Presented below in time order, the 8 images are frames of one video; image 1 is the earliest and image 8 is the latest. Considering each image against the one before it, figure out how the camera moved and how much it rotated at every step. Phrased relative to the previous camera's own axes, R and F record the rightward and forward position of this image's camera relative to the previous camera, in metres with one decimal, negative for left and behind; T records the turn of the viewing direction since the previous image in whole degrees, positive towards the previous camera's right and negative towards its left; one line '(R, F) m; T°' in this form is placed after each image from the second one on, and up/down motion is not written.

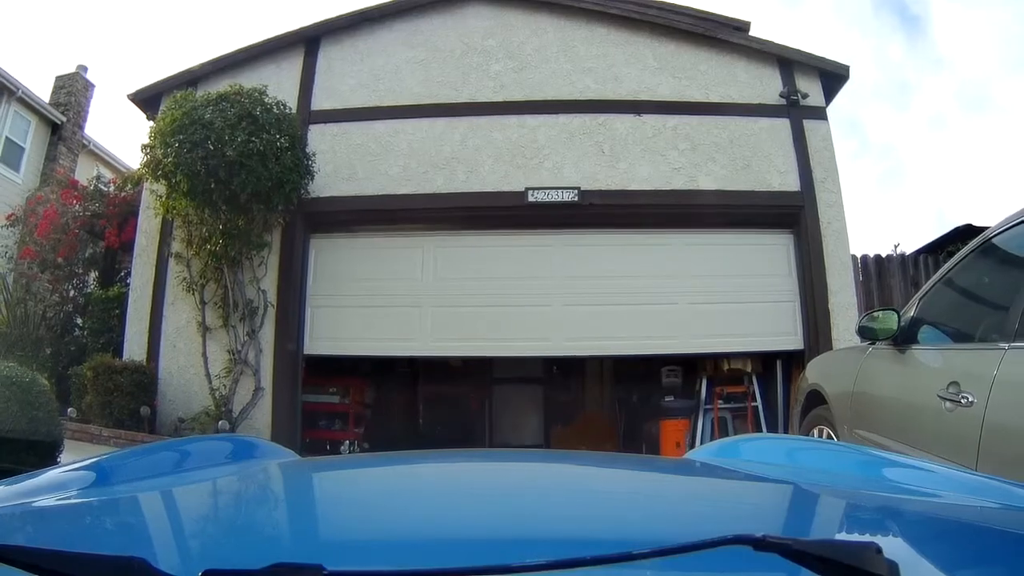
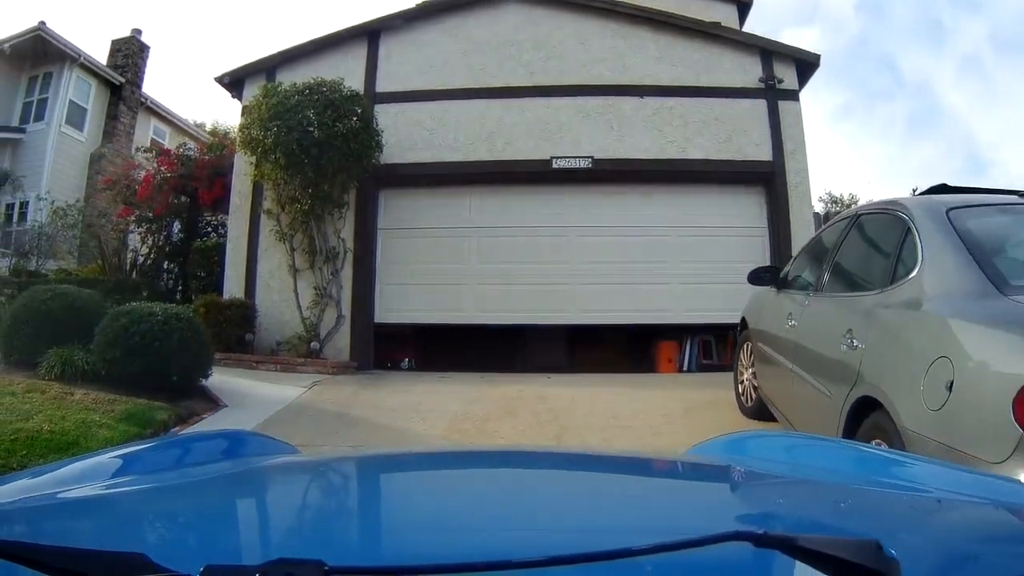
(-0.1, -1.5) m; -1°
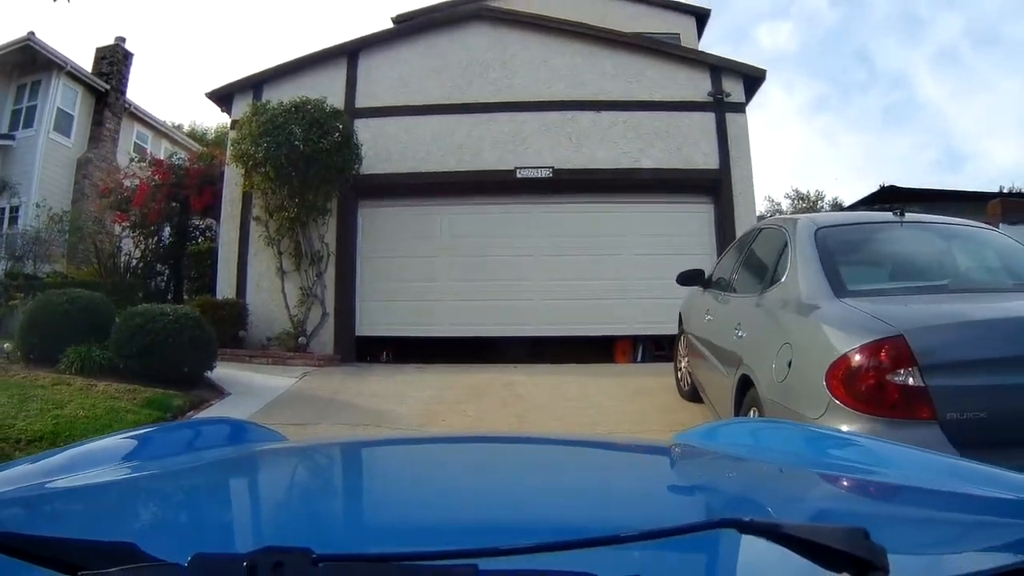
(+0.2, -0.7) m; +1°
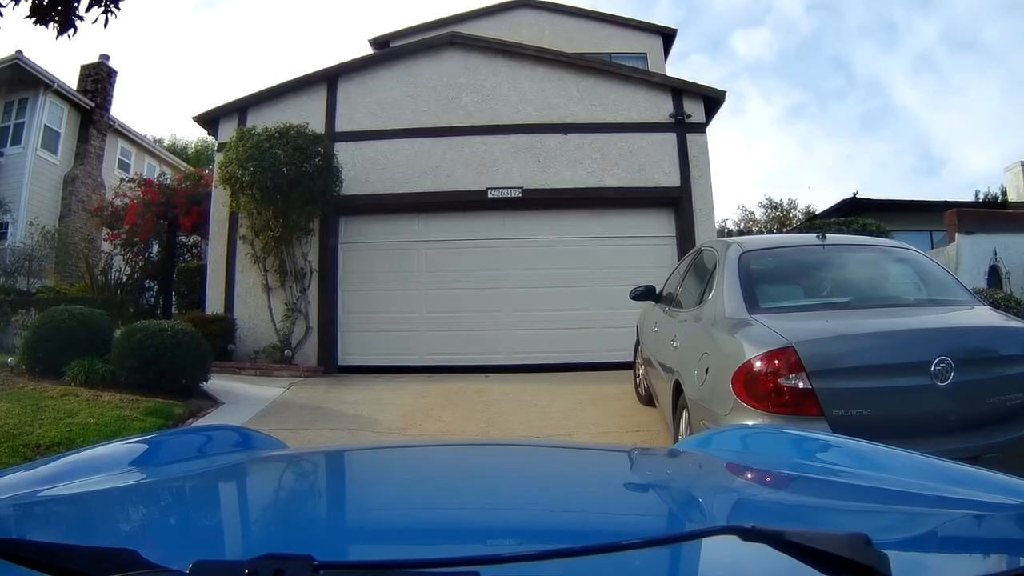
(+0.2, -0.5) m; +1°
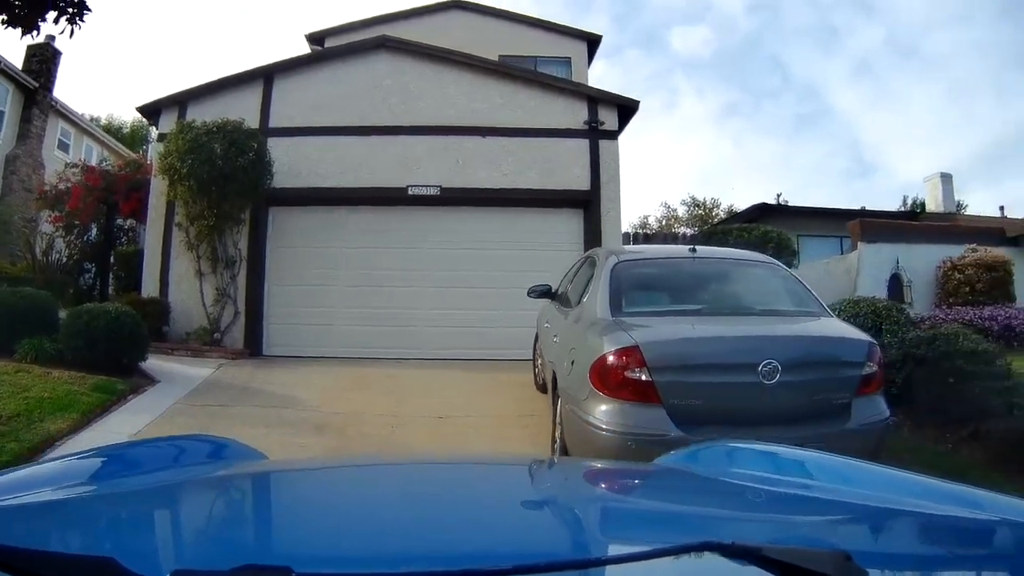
(+0.3, -0.7) m; +5°
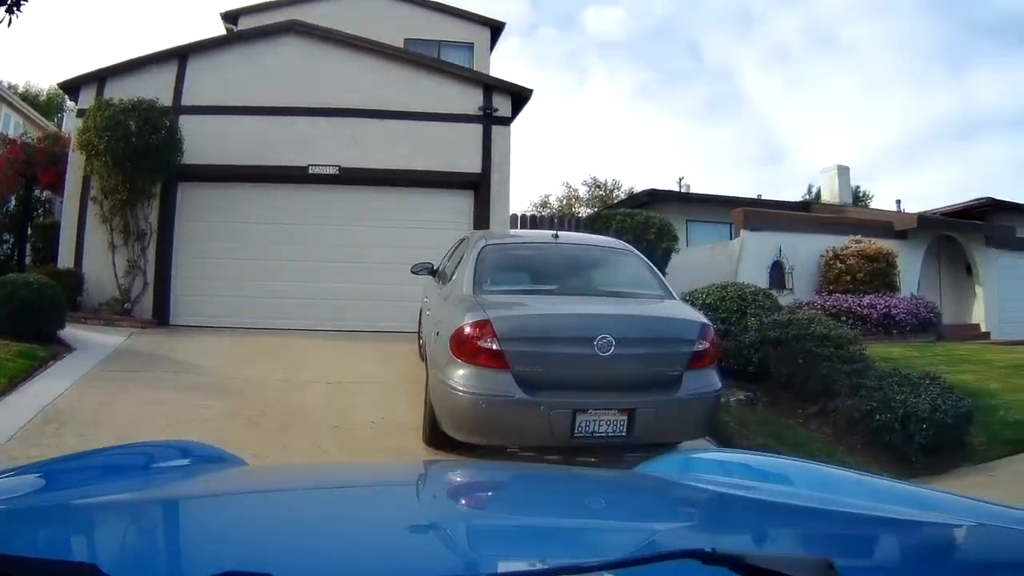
(+0.3, -0.9) m; +7°
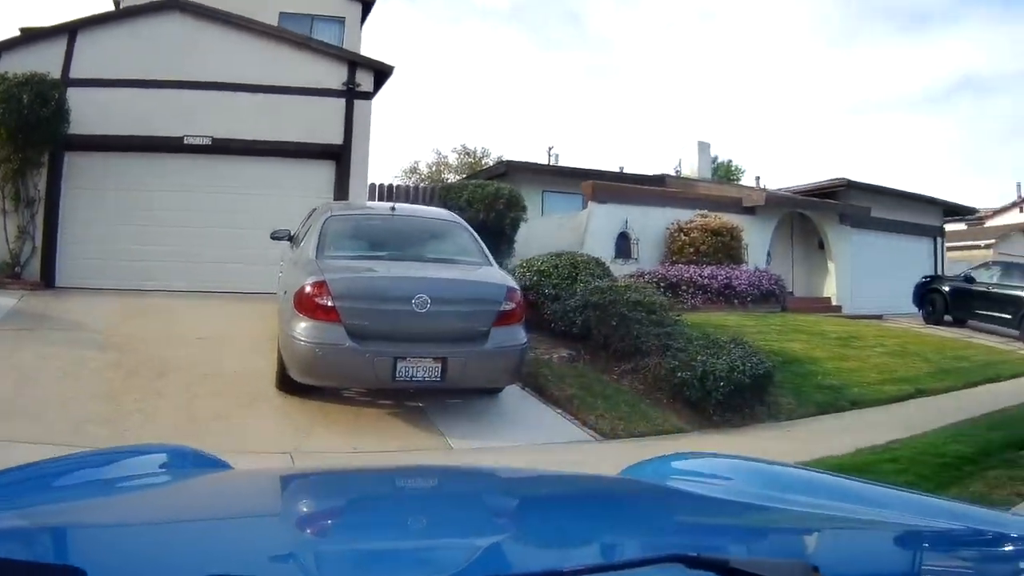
(+0.5, -1.5) m; +9°
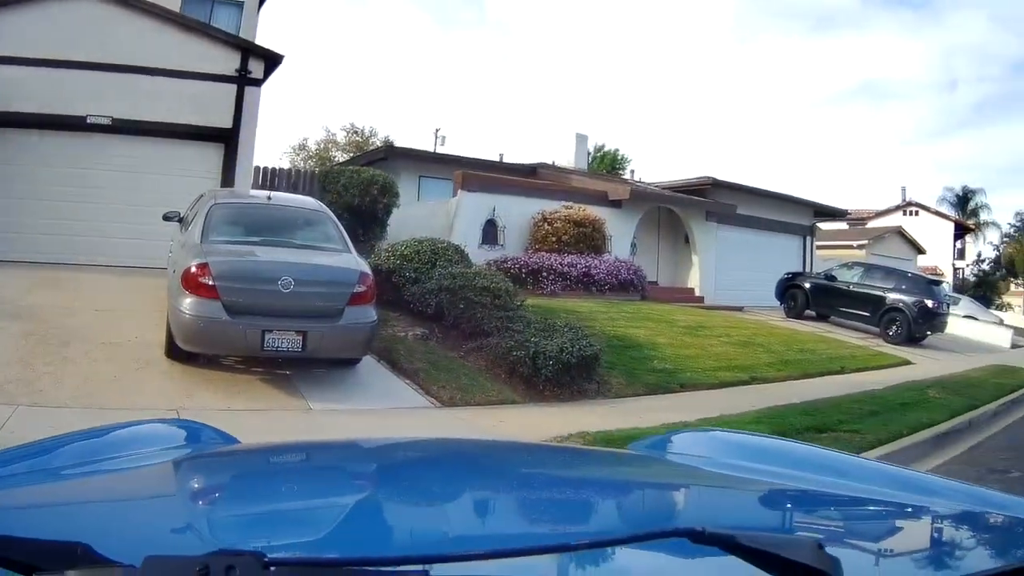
(+0.1, -1.9) m; +10°
